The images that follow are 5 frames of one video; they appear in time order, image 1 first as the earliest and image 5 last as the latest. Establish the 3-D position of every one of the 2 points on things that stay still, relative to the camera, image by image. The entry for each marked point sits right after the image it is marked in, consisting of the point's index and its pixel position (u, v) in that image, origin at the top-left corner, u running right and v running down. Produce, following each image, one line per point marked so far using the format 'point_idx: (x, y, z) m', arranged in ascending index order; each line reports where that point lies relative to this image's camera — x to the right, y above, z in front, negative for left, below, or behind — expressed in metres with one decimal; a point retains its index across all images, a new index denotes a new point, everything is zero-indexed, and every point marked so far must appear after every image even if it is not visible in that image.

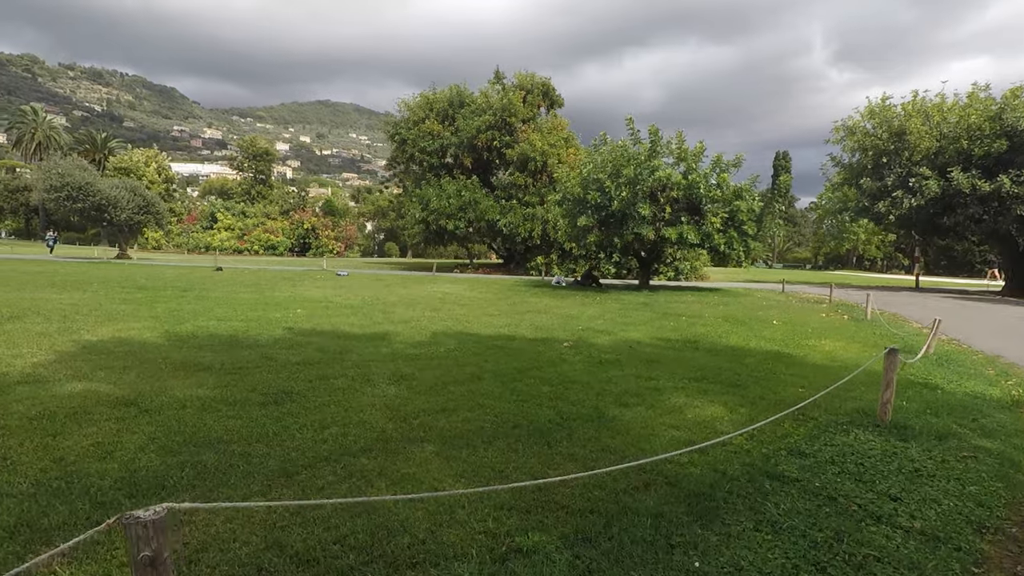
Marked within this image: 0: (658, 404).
0: (+1.6, -1.3, +6.2) m
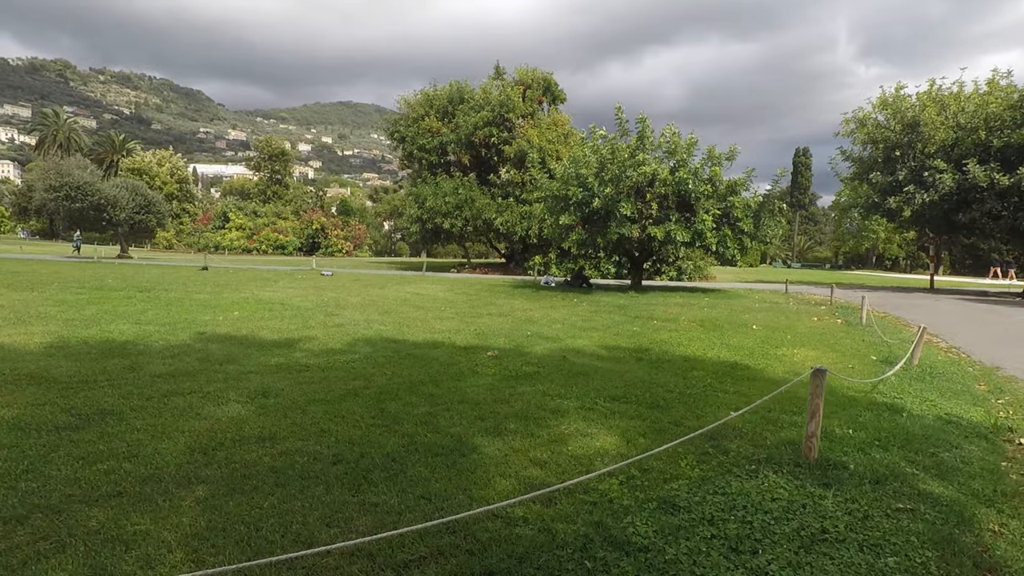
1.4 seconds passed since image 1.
0: (+0.3, -1.3, +5.1) m
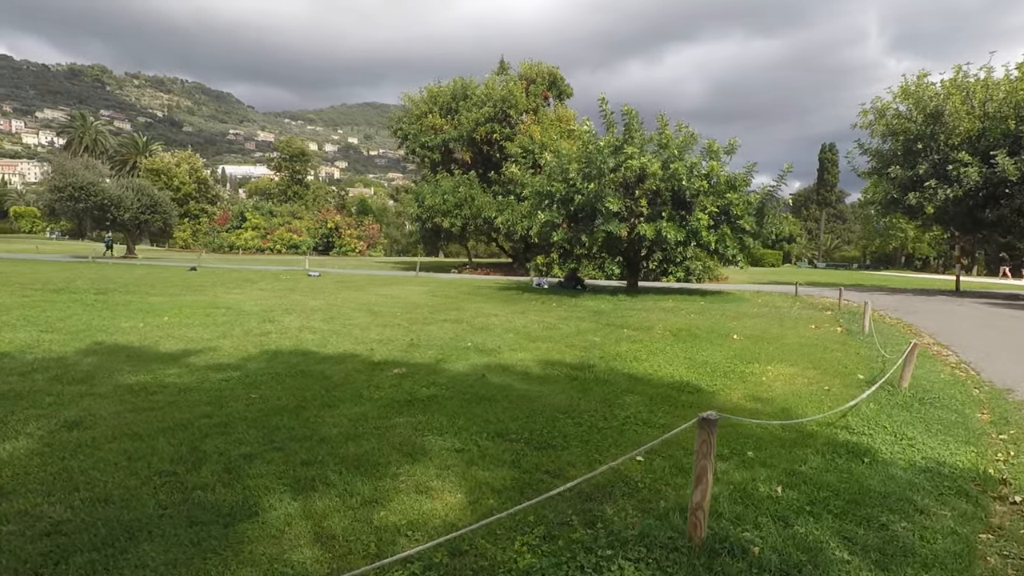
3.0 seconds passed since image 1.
0: (-1.0, -1.4, +4.0) m
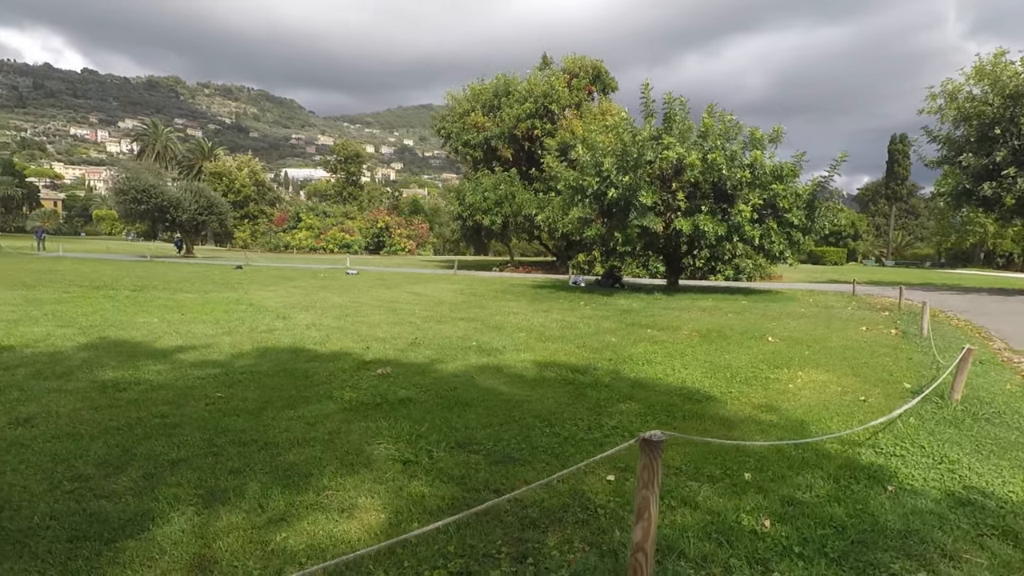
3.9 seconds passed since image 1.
0: (-1.4, -1.3, +3.6) m
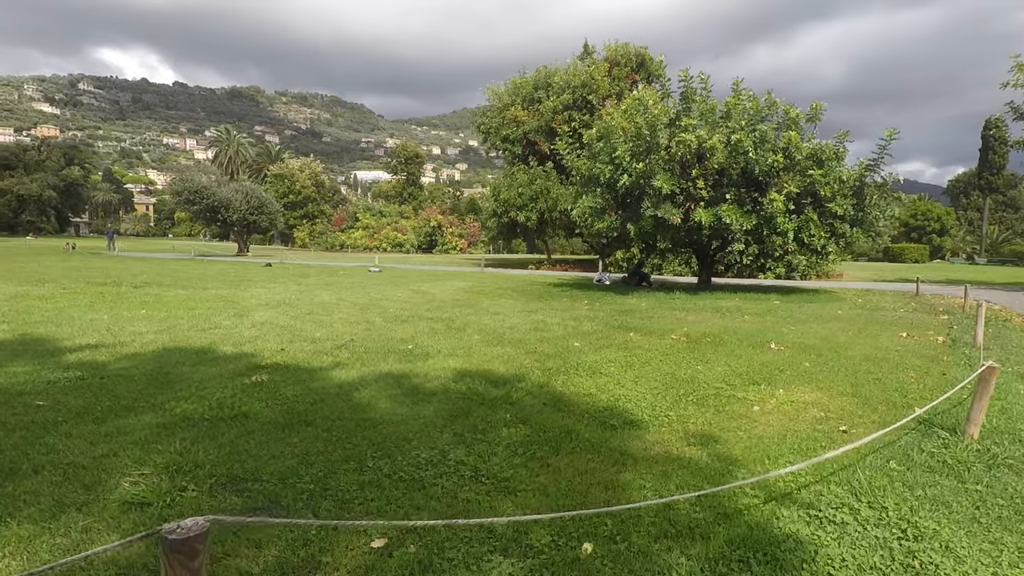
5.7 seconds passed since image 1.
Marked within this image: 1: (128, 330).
0: (-2.9, -1.3, +2.7) m
1: (-5.9, -0.6, +8.8) m
